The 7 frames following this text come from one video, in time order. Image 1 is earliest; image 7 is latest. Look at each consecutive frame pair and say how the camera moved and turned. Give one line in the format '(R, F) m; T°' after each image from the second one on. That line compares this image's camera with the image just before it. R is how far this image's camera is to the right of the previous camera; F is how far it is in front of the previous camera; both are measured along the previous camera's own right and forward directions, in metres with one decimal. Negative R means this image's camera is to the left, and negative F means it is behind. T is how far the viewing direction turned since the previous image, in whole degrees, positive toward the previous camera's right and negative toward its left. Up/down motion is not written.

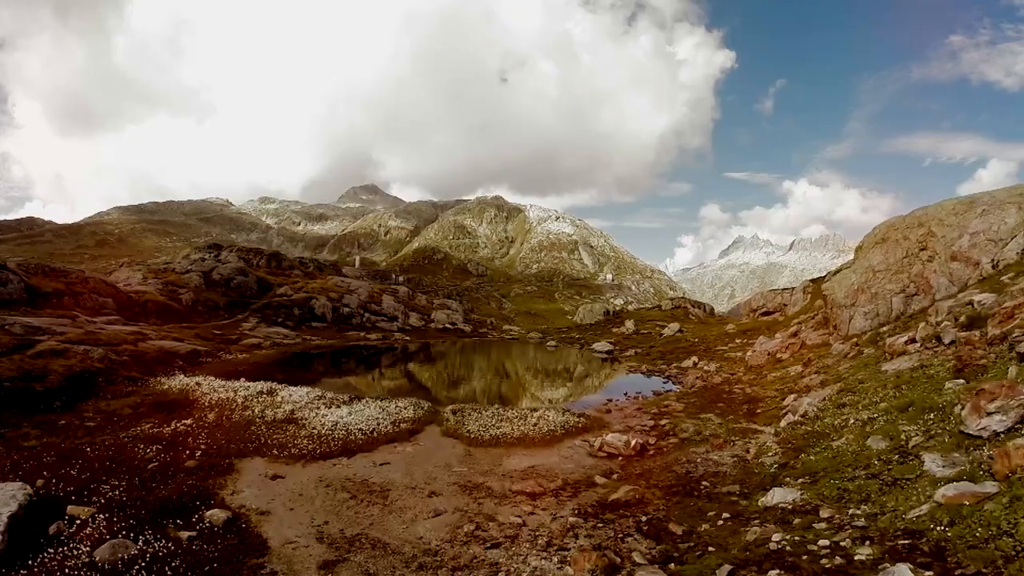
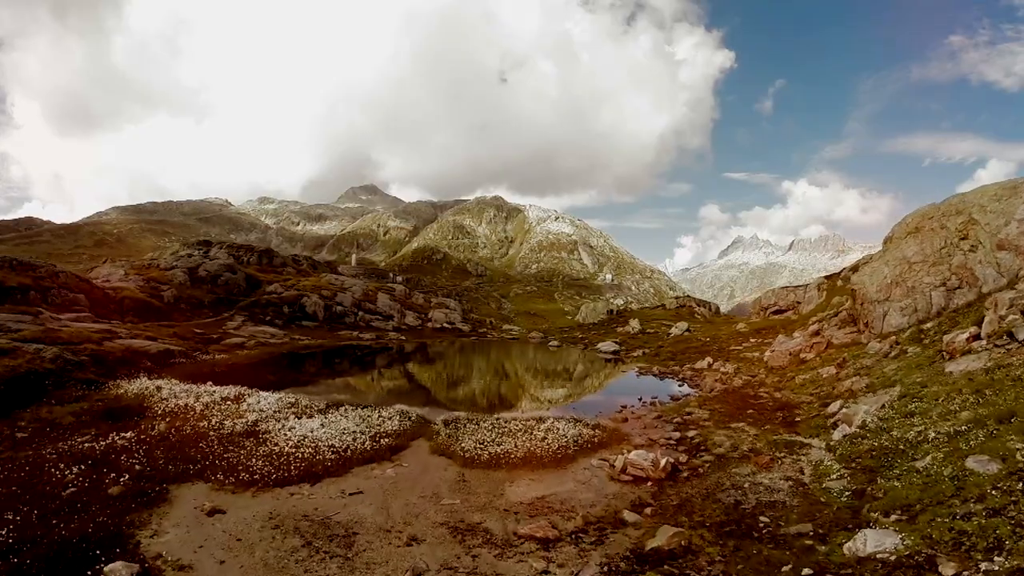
(-0.3, +7.4) m; 0°
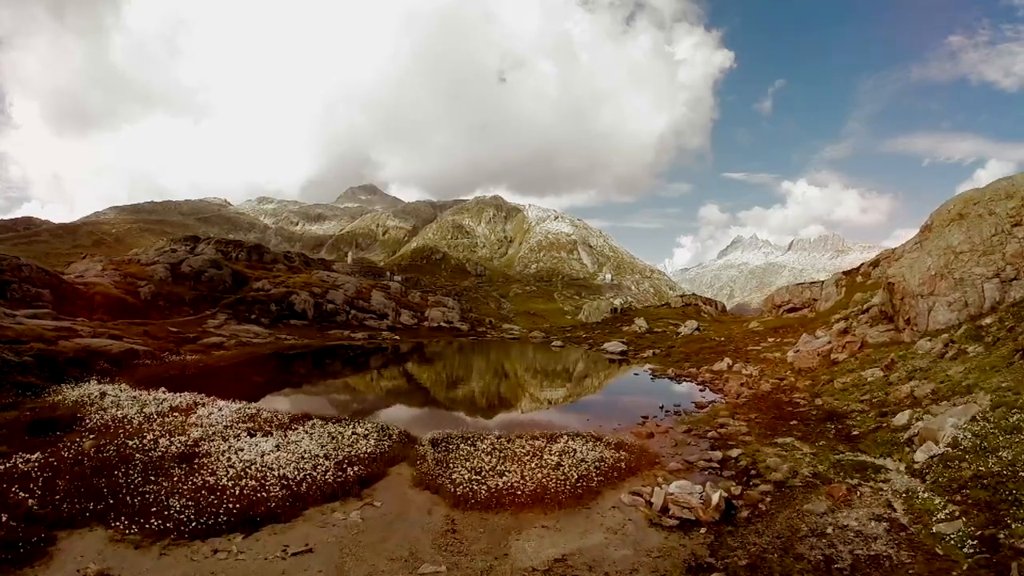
(-0.4, +7.9) m; 0°
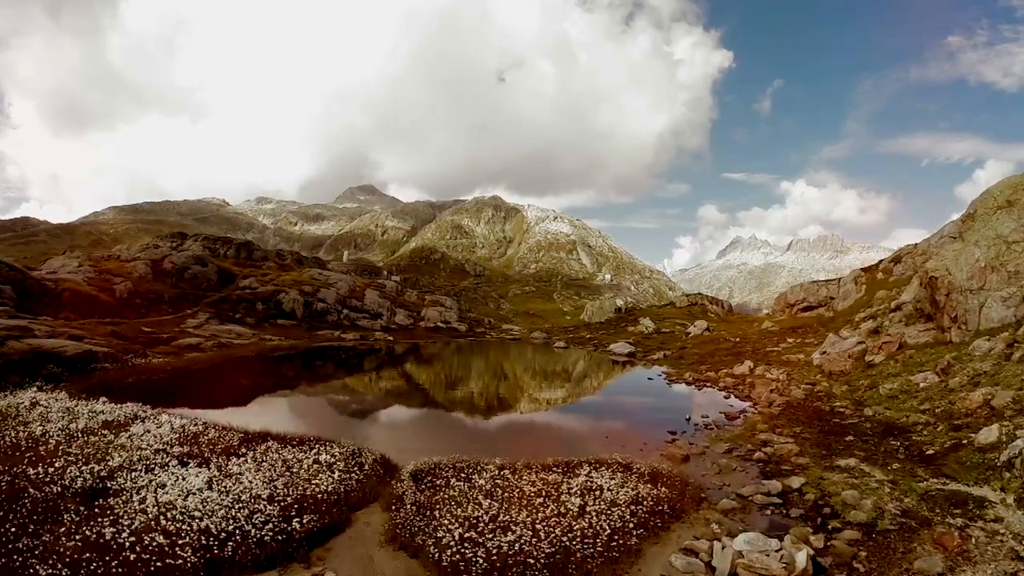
(-0.4, +7.3) m; 0°
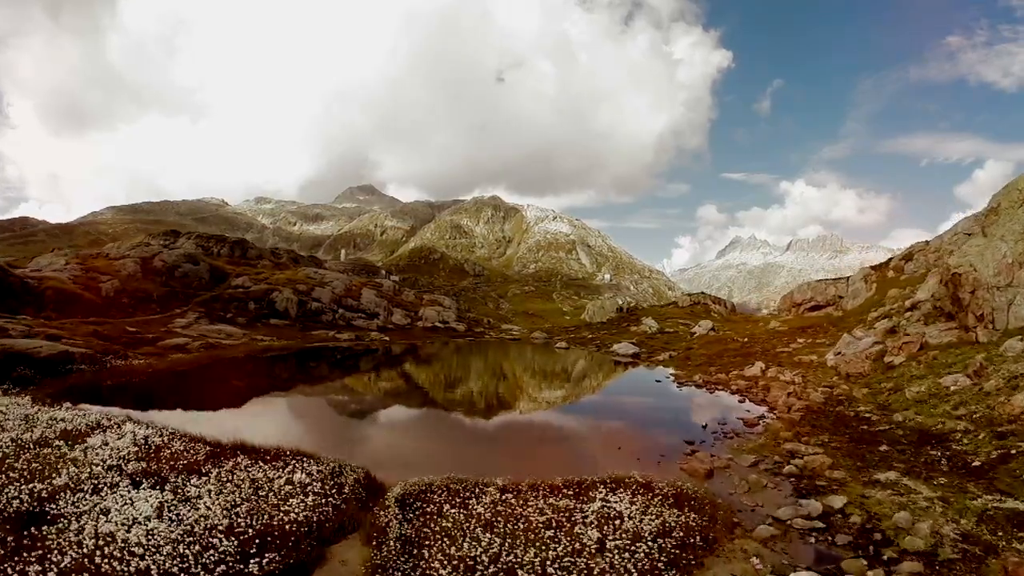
(-0.2, +3.6) m; 0°
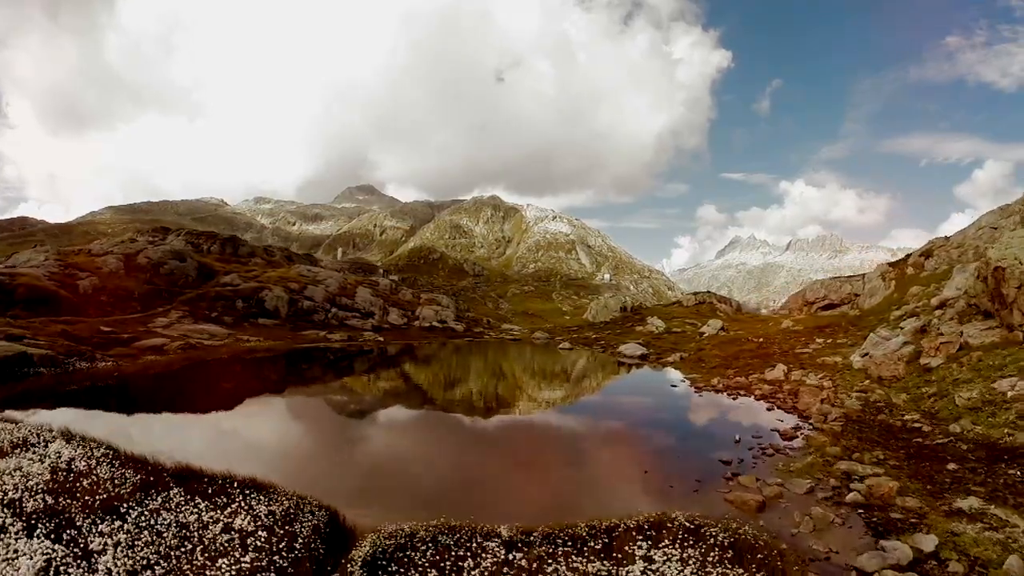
(-0.3, +5.7) m; 0°
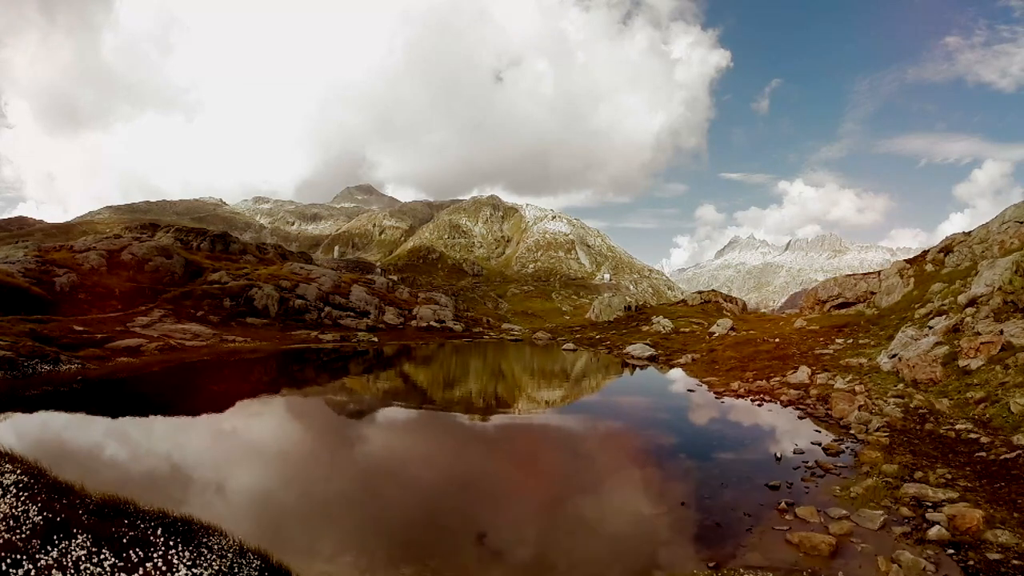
(-0.4, +5.3) m; 0°
